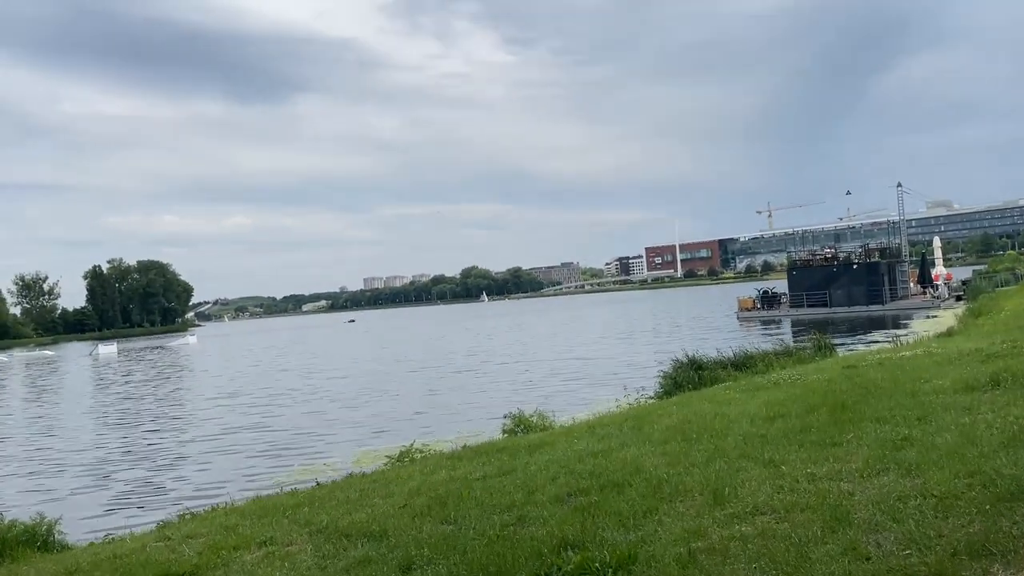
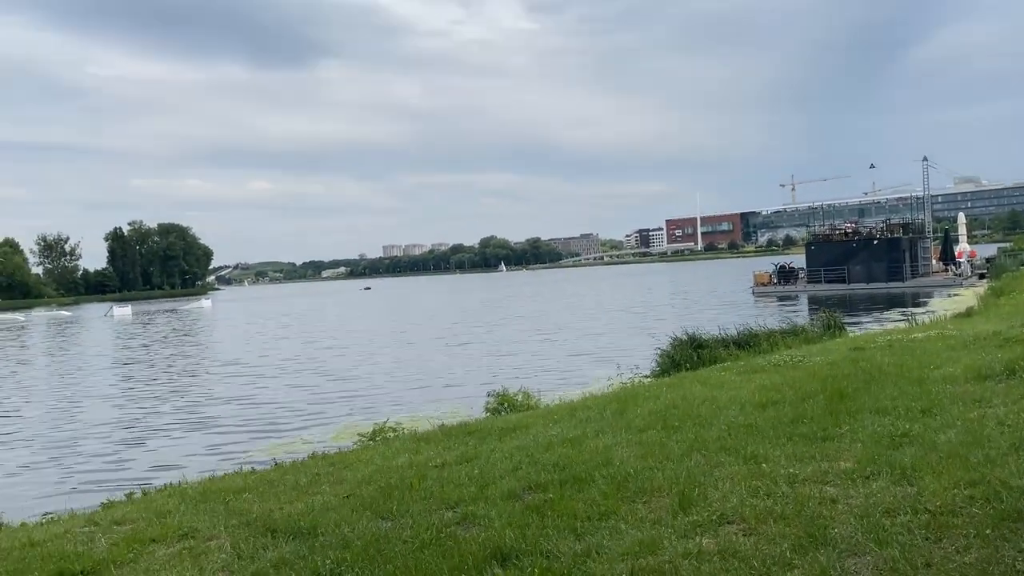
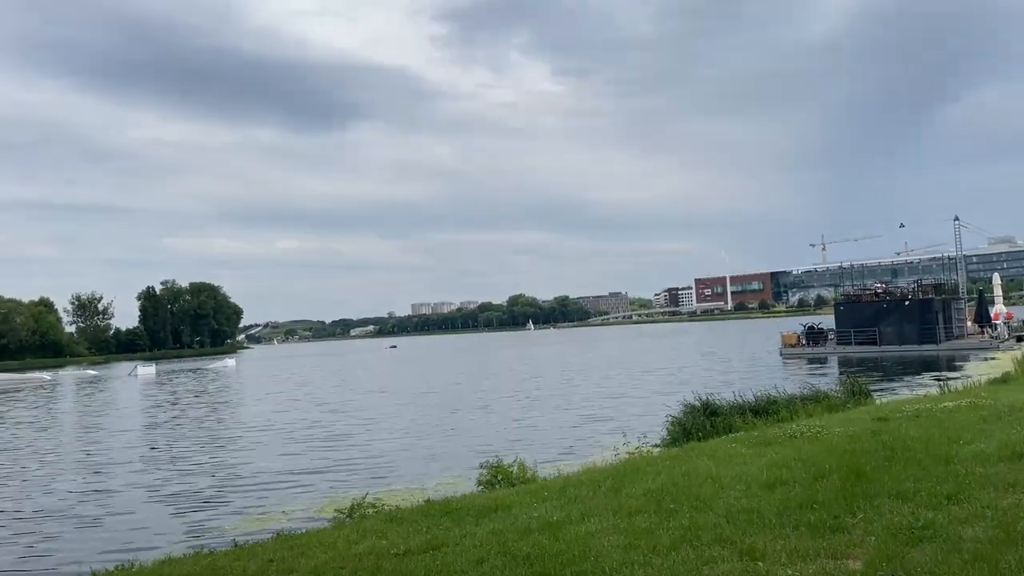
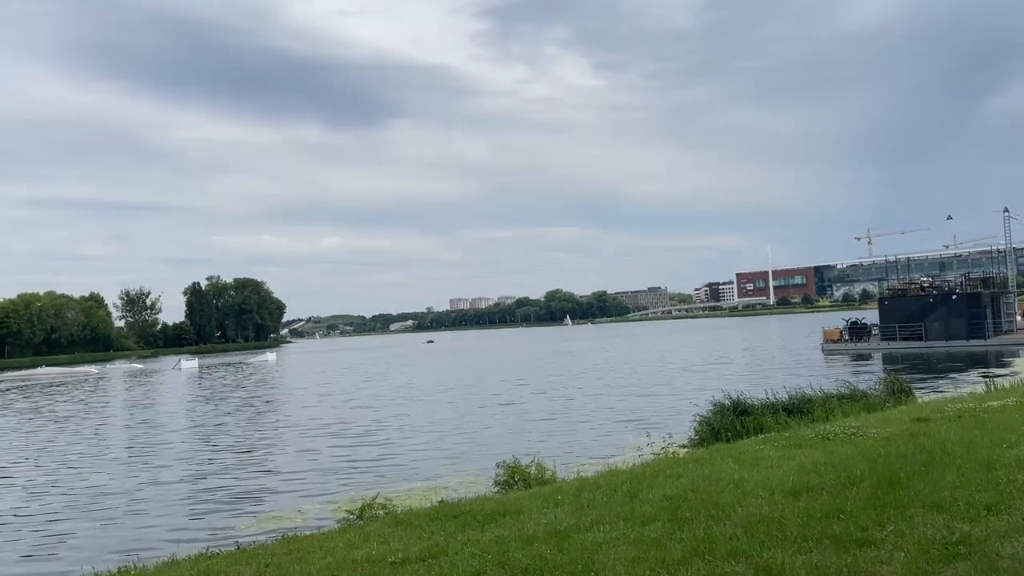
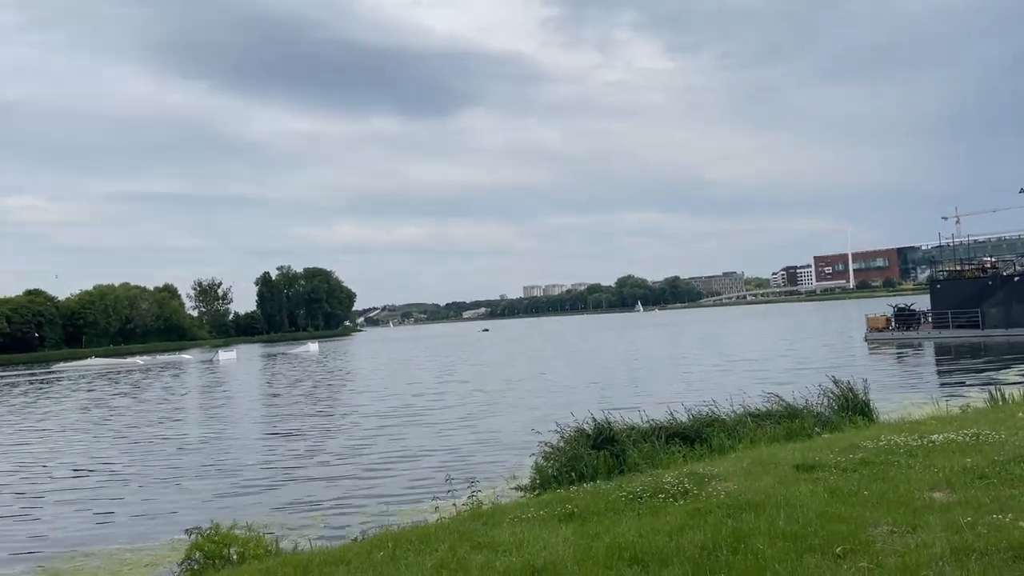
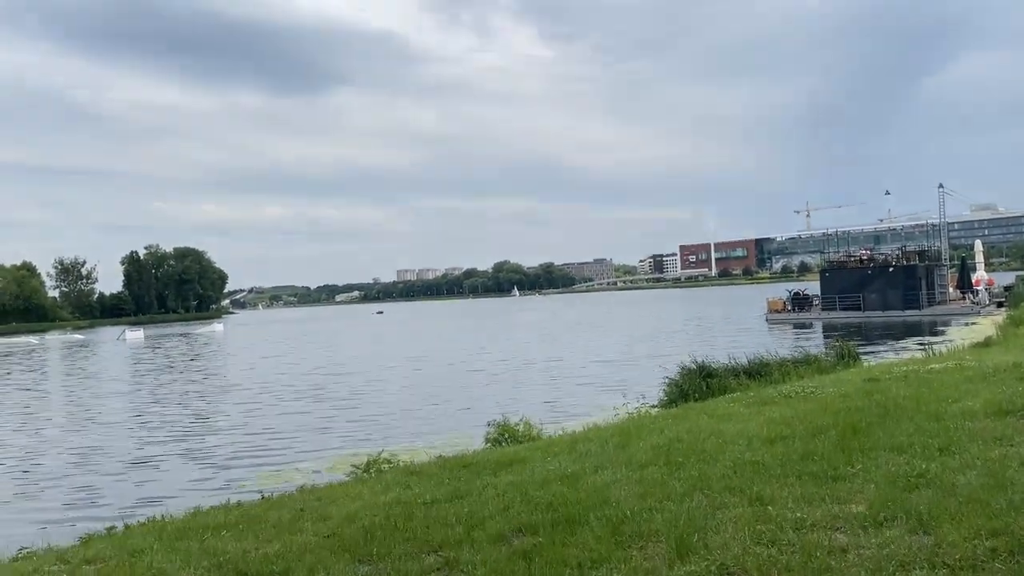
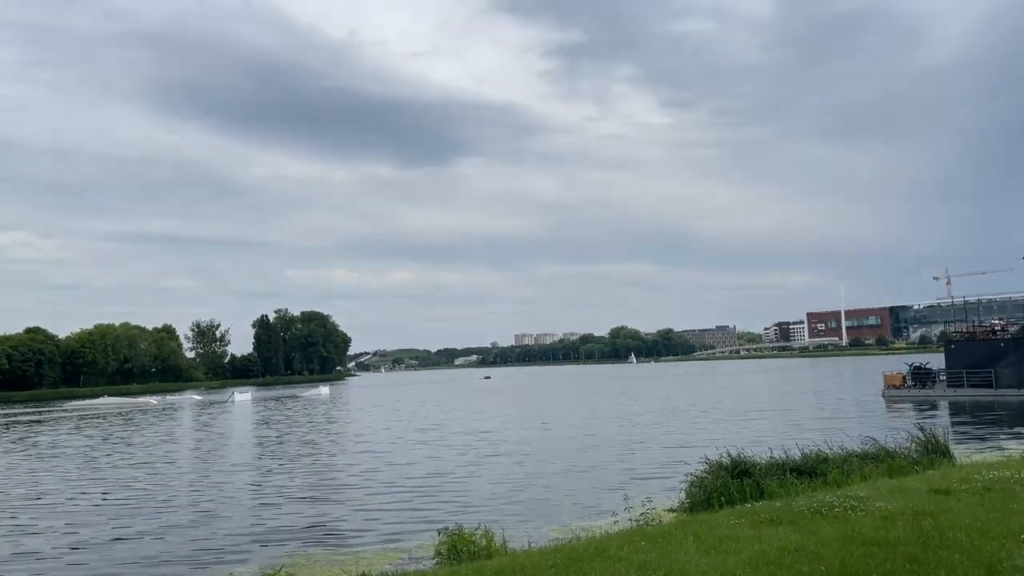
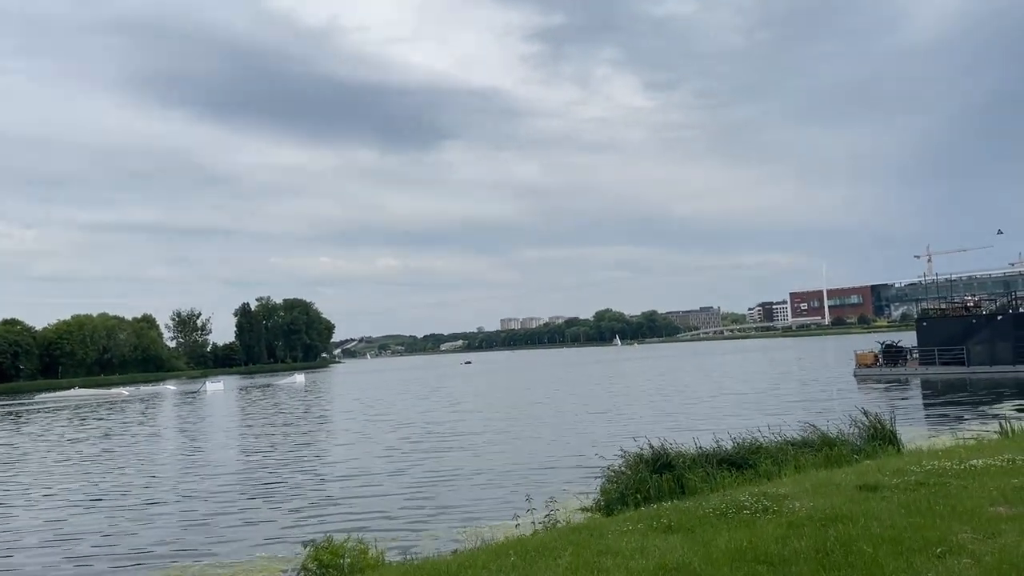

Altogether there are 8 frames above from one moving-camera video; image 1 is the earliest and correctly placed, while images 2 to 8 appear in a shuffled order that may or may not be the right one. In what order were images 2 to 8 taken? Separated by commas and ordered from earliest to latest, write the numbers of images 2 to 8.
2, 6, 3, 4, 7, 8, 5
